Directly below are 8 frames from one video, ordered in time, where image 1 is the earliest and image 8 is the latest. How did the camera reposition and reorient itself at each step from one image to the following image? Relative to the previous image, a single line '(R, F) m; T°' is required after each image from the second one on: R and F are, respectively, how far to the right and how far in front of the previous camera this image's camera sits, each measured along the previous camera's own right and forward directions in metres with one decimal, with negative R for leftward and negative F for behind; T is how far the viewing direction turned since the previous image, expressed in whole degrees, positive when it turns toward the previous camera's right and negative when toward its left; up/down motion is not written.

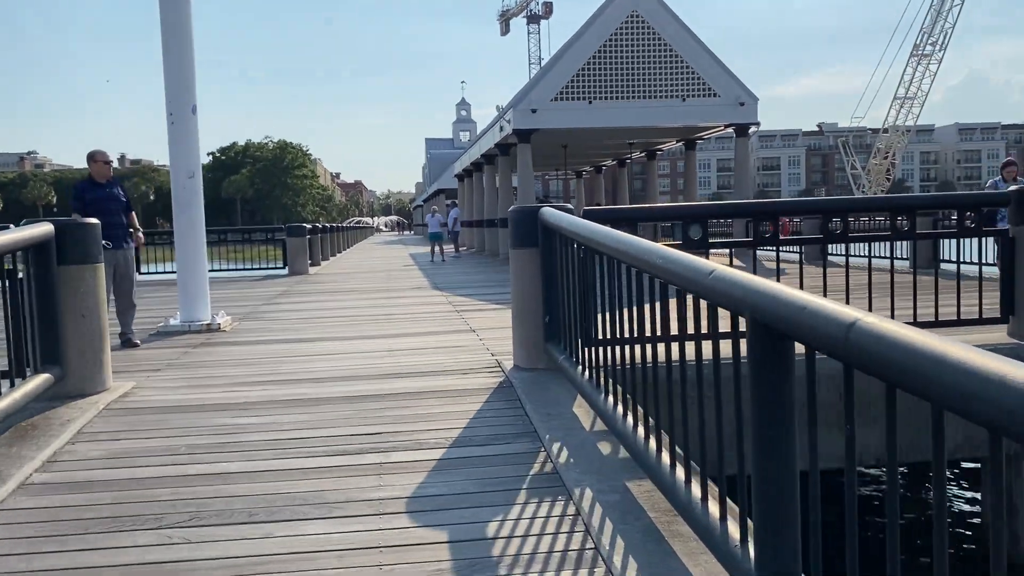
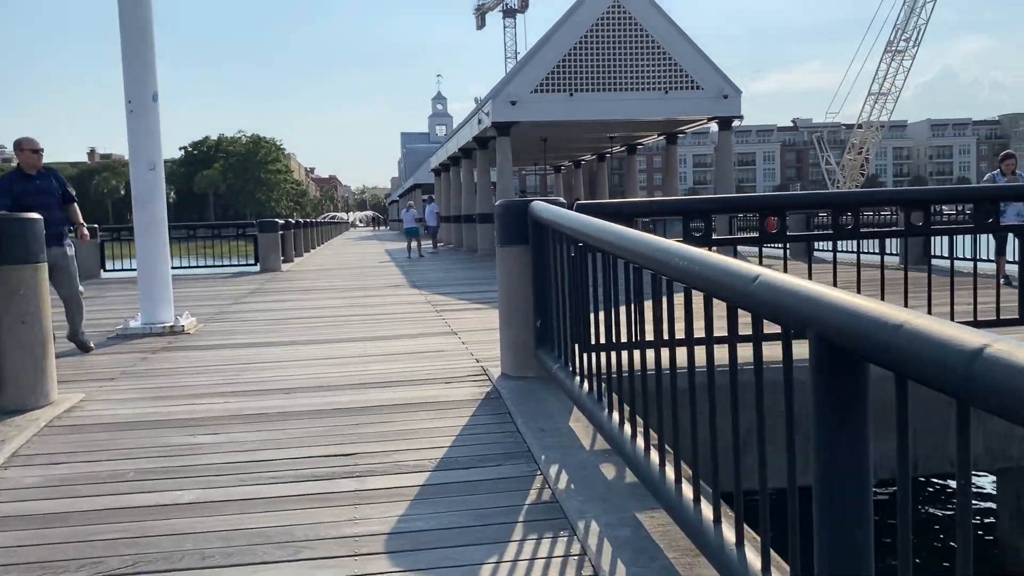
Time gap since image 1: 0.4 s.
(-0.1, +0.5) m; +2°
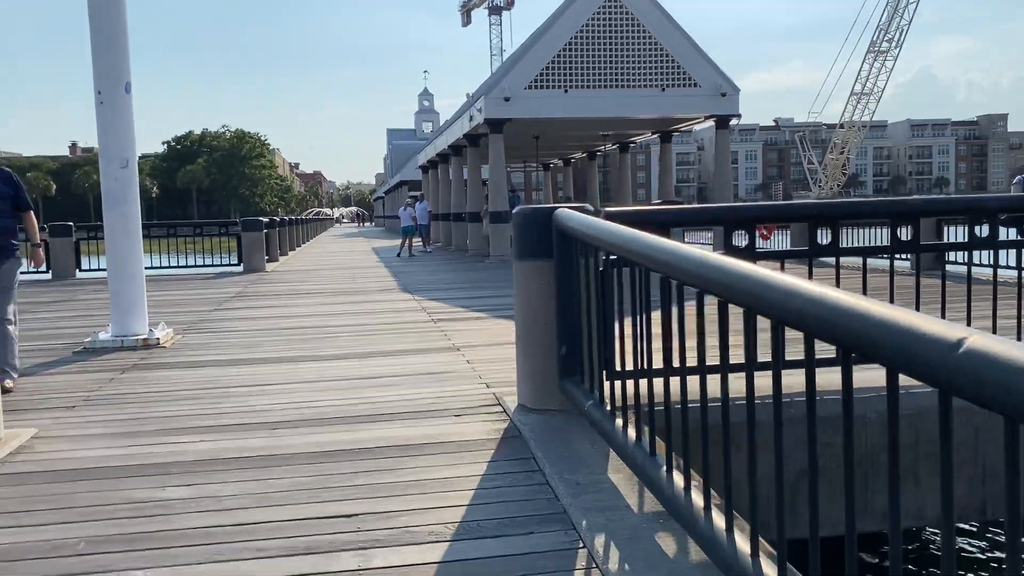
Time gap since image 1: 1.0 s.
(-0.2, +0.7) m; +1°
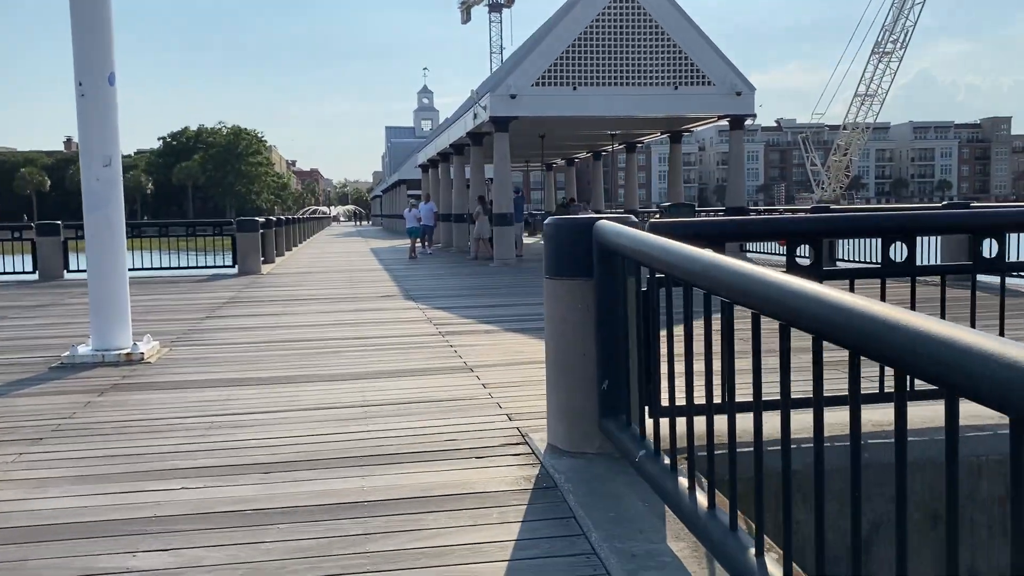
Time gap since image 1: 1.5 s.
(-0.2, +0.7) m; 0°
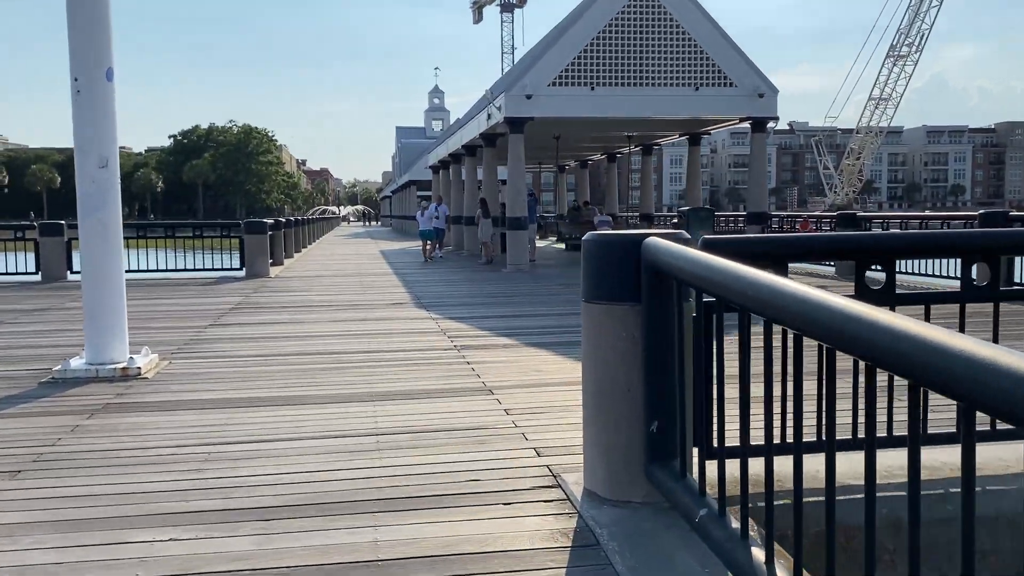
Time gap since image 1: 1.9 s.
(-0.1, +0.5) m; -1°
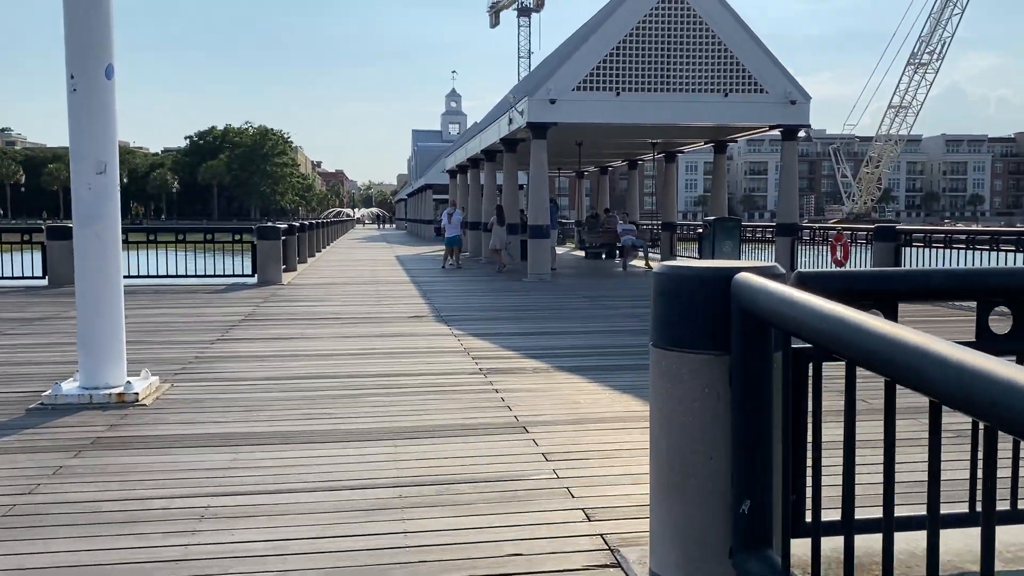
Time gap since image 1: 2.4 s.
(-0.2, +0.6) m; -1°
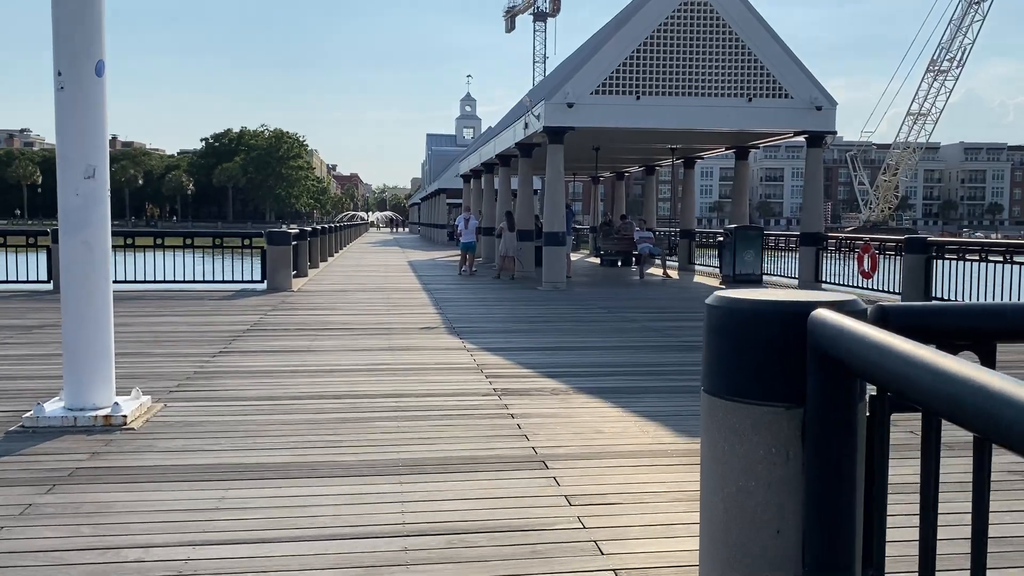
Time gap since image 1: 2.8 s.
(0.0, +0.5) m; -1°
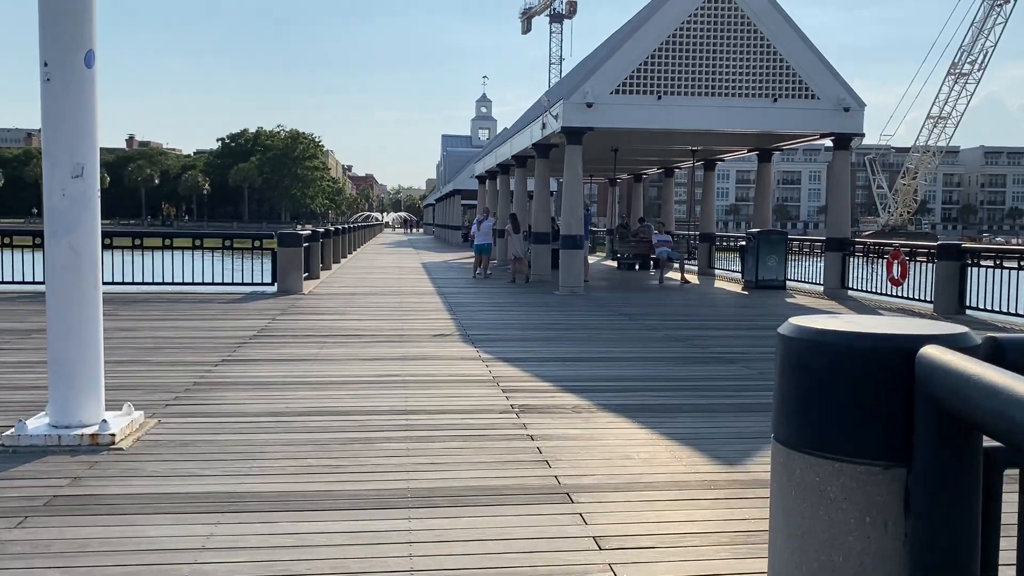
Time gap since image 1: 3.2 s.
(0.0, +0.5) m; -1°
